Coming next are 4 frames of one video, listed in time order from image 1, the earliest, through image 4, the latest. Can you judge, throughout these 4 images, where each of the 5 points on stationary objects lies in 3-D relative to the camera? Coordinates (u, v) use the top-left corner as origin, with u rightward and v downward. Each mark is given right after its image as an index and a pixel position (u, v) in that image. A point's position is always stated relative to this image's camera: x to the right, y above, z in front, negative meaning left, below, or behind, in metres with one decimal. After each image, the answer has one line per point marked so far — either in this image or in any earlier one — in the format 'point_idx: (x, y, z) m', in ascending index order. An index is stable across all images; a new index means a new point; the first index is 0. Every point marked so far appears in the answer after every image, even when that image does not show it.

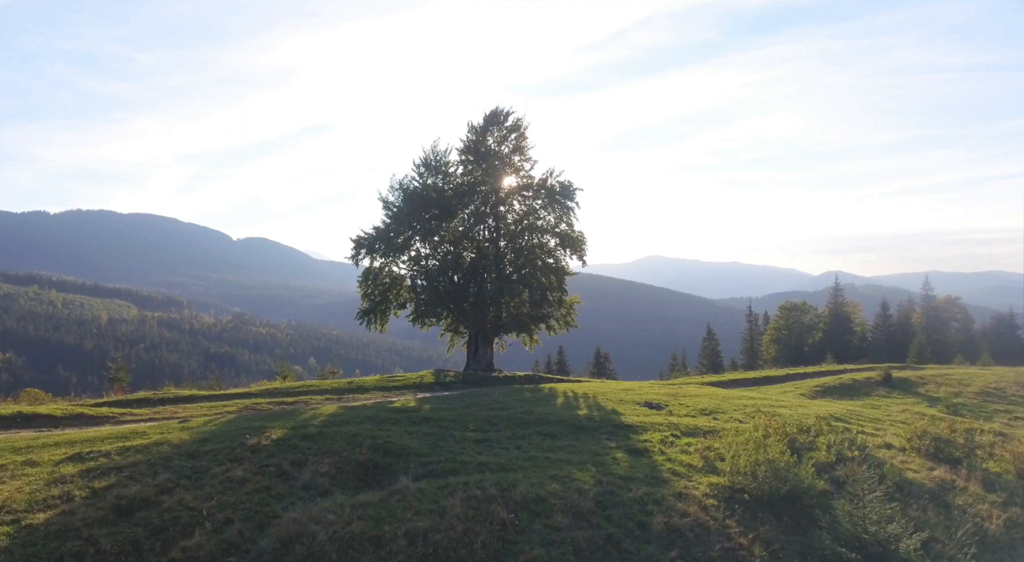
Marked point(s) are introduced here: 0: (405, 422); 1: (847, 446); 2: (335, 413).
0: (-3.0, -4.0, +19.6) m
1: (+8.3, -4.1, +17.4) m
2: (-5.0, -3.8, +20.0) m
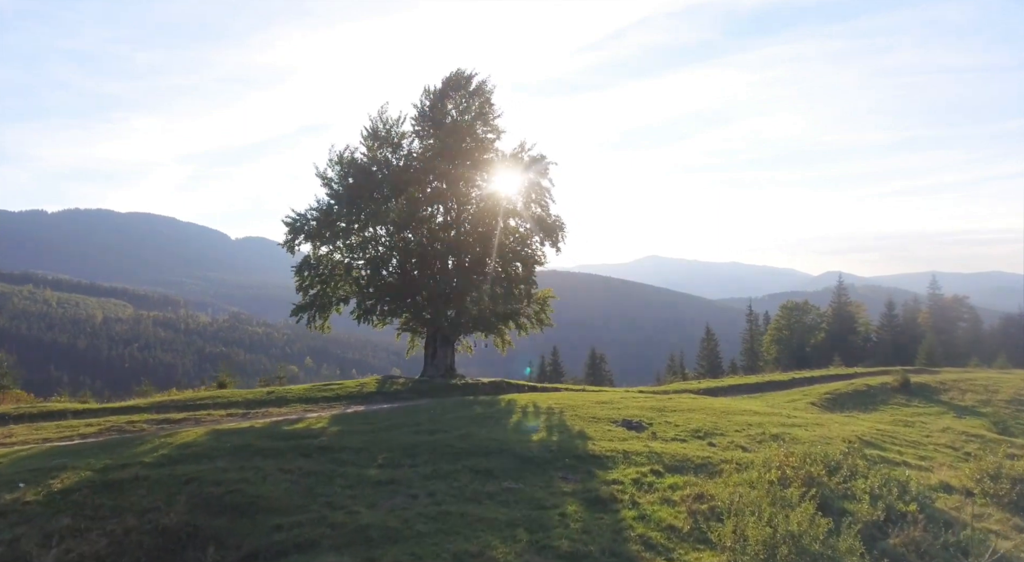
0: (-4.6, -3.6, +14.4) m
1: (+6.7, -3.7, +12.2) m
2: (-6.6, -3.4, +14.8) m
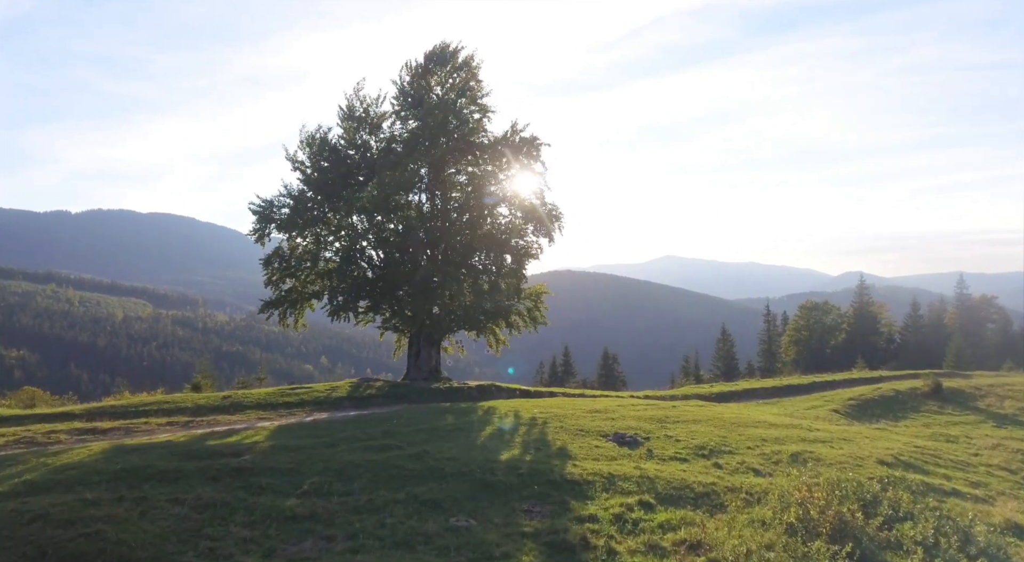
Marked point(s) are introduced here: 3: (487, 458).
0: (-5.4, -3.3, +11.8) m
1: (+5.9, -3.5, +9.3) m
2: (-7.4, -3.1, +12.1) m
3: (-0.5, -3.5, +13.8) m
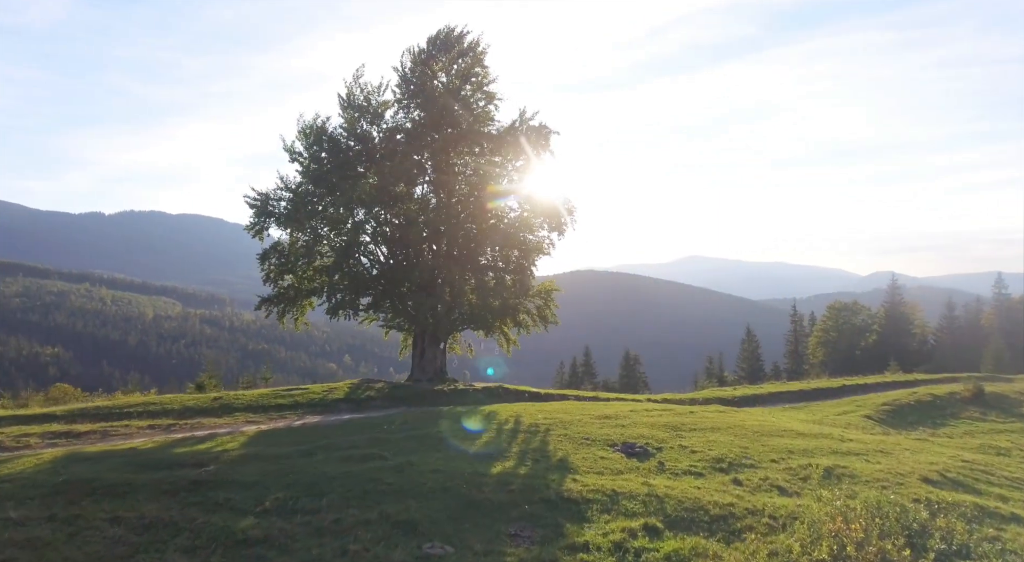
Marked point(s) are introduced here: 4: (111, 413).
0: (-5.6, -3.2, +10.5) m
1: (+5.6, -3.3, +7.6) m
2: (-7.6, -3.0, +10.9) m
3: (-0.6, -3.4, +12.3) m
4: (-11.2, -3.7, +19.4) m
